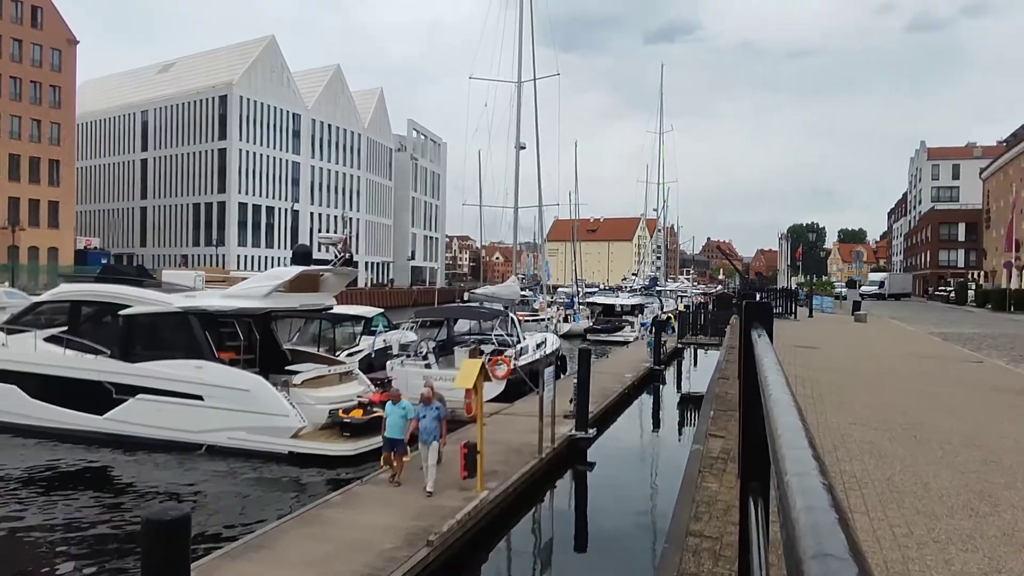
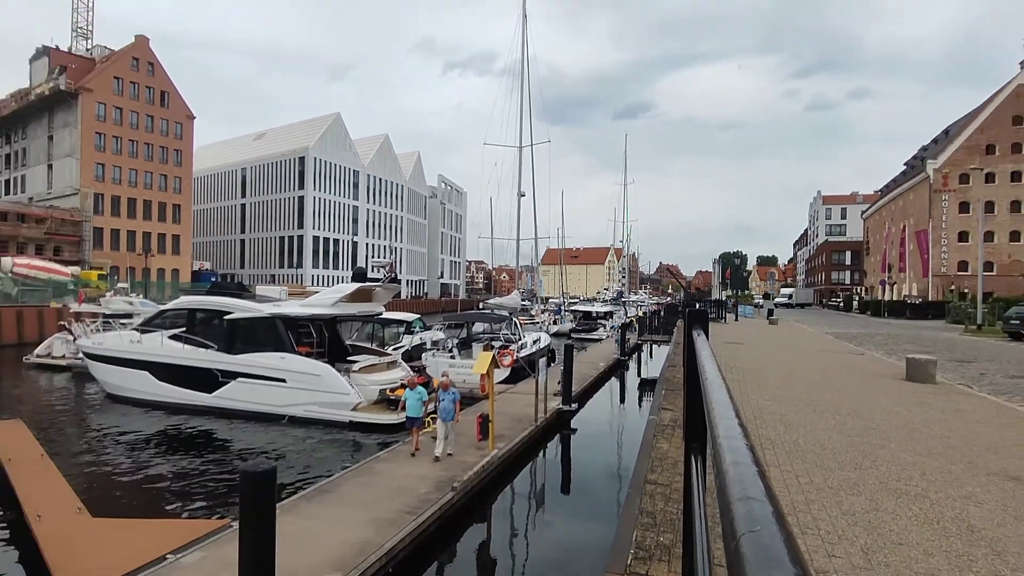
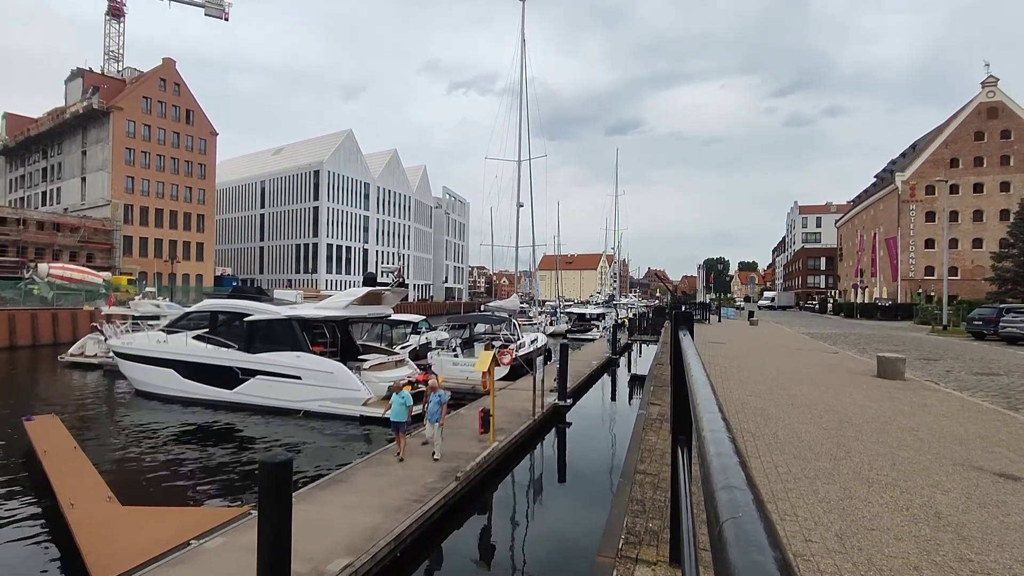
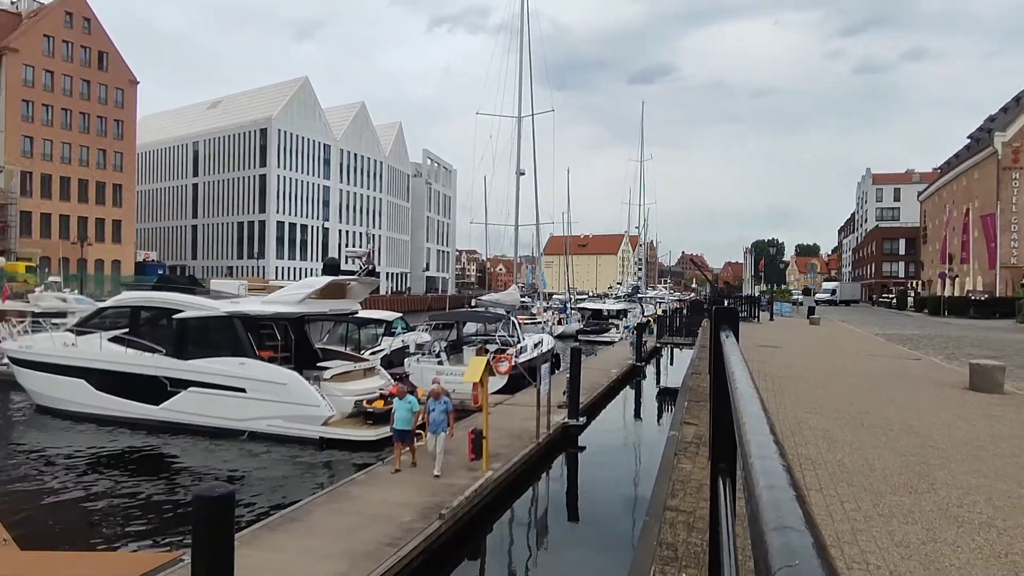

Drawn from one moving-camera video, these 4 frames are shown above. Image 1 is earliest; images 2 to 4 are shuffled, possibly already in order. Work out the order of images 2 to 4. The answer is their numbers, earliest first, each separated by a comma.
4, 2, 3
